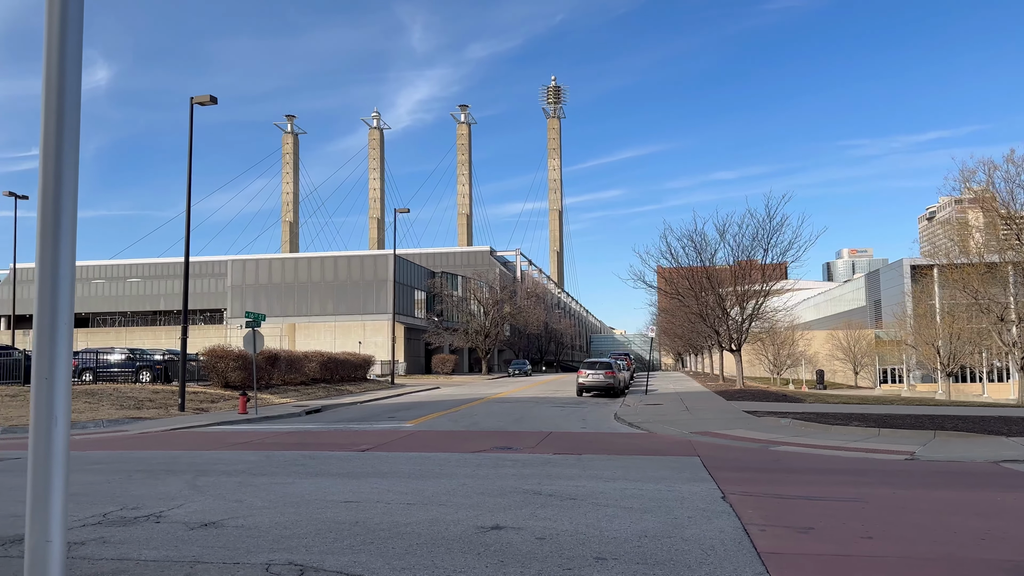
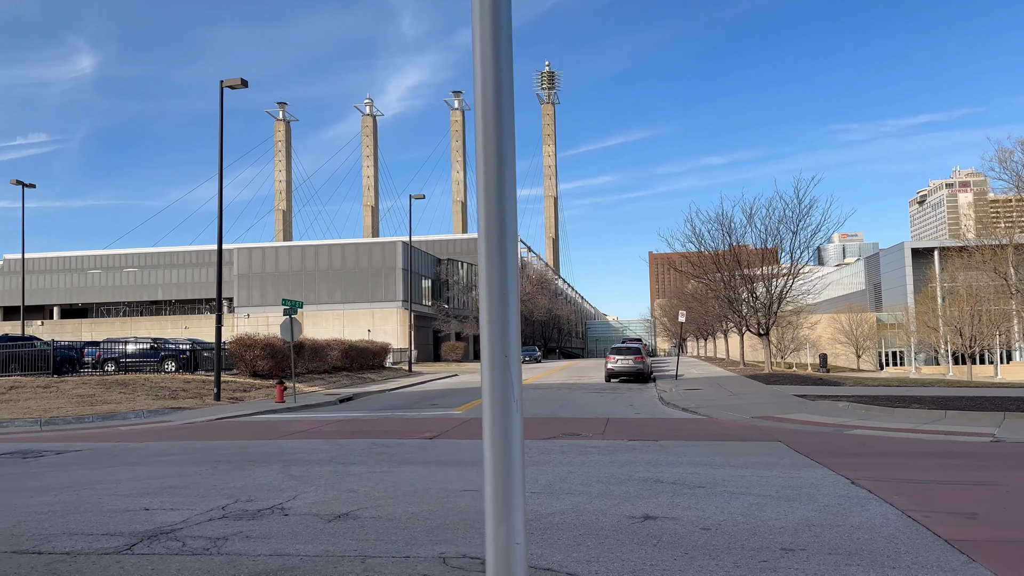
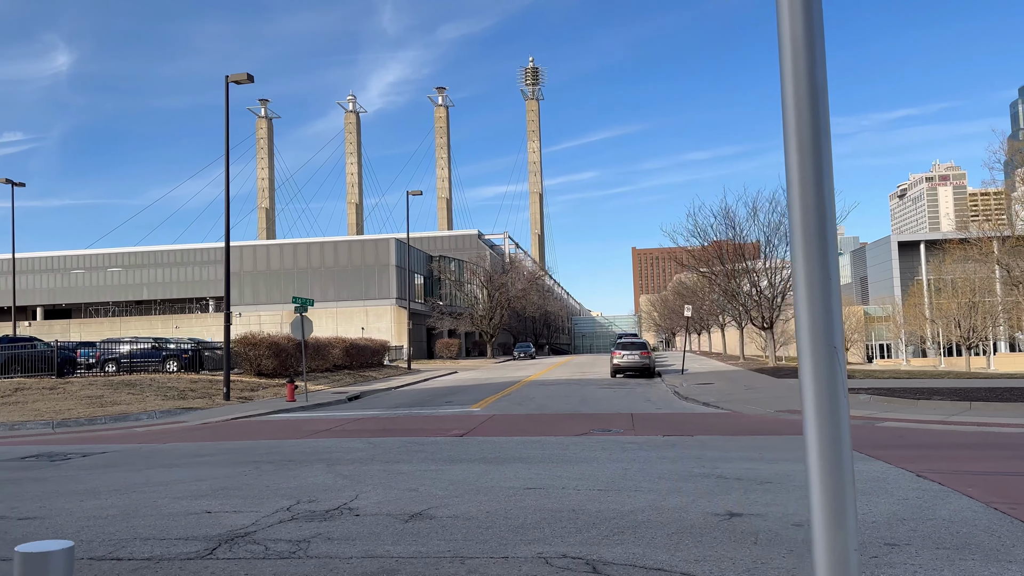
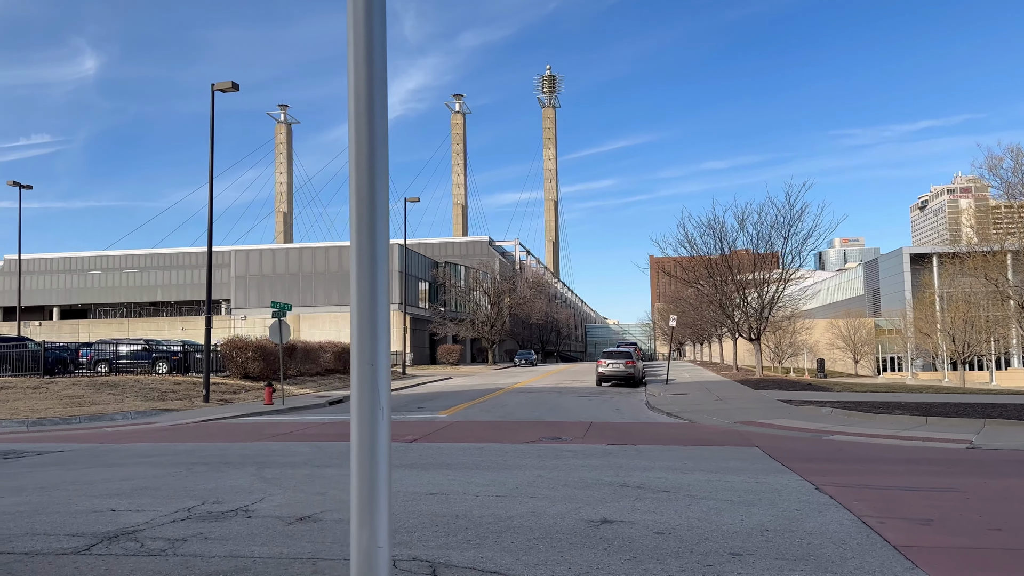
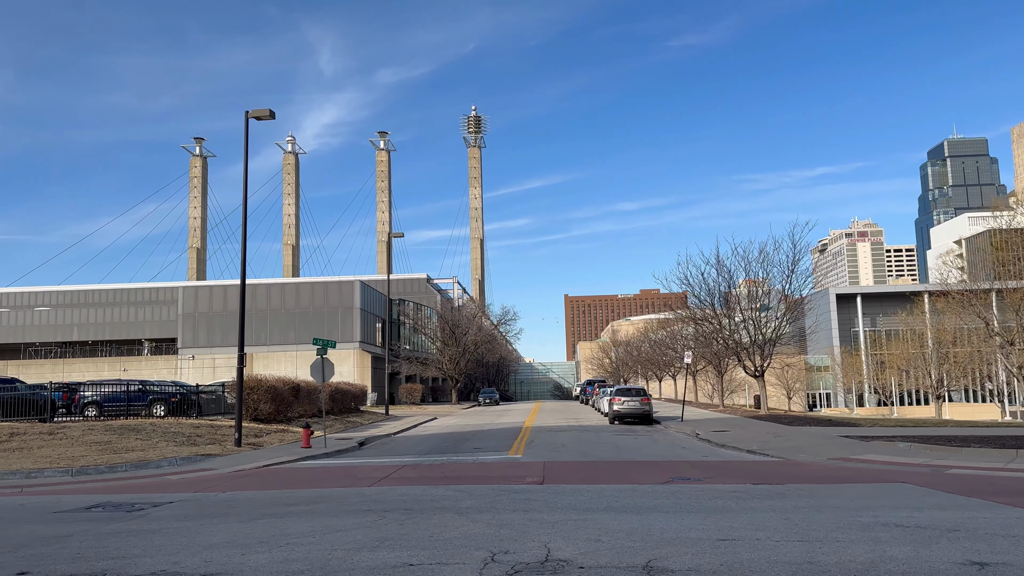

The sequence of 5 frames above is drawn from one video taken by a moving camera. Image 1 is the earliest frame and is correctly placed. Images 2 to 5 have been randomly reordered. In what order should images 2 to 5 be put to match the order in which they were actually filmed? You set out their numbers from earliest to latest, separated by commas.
4, 2, 3, 5
